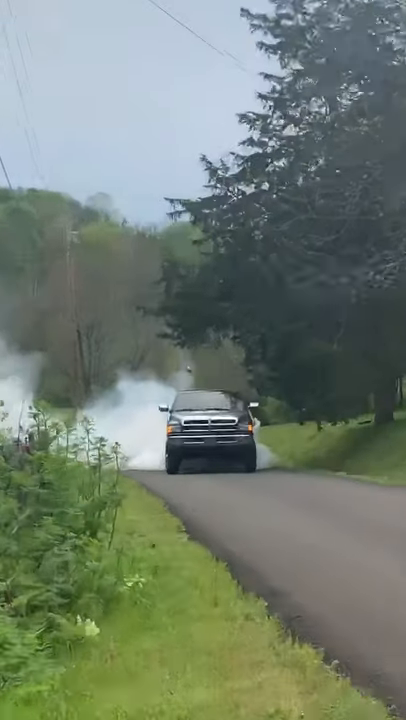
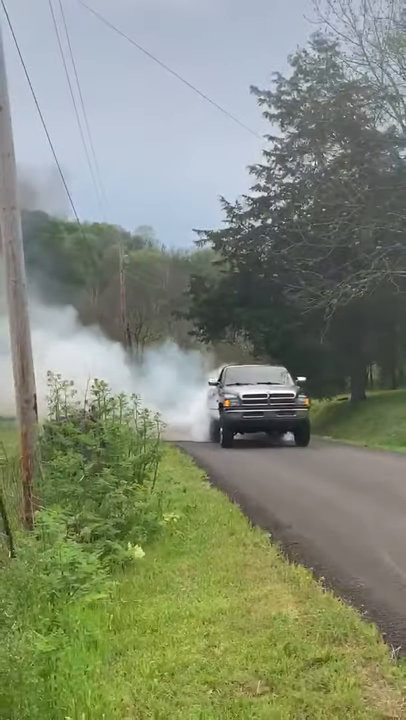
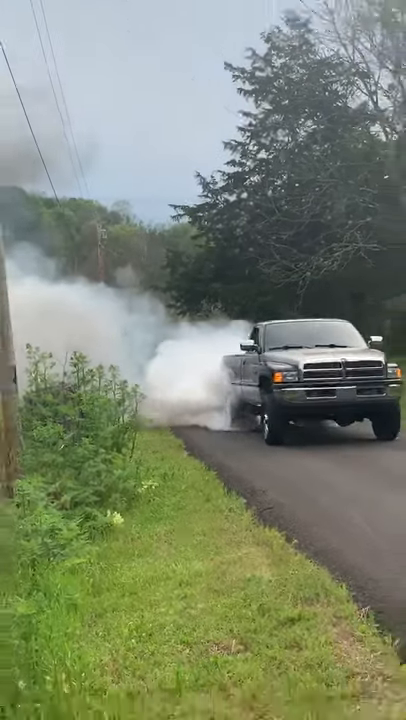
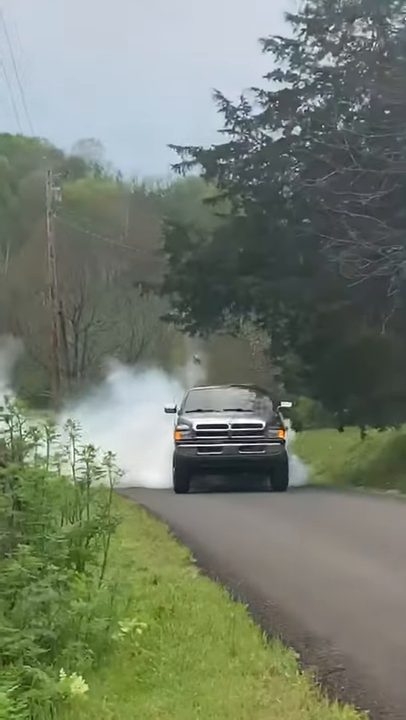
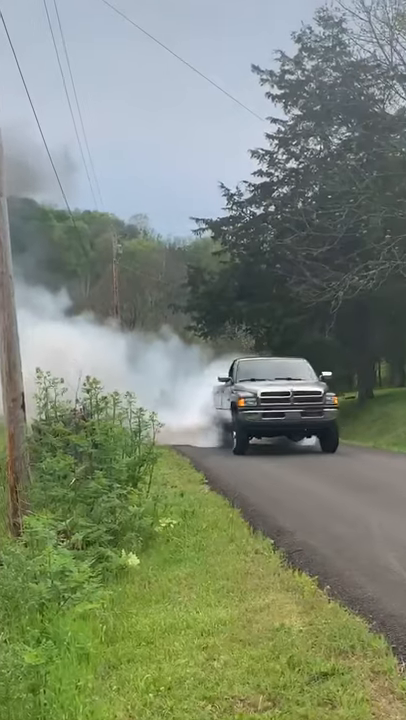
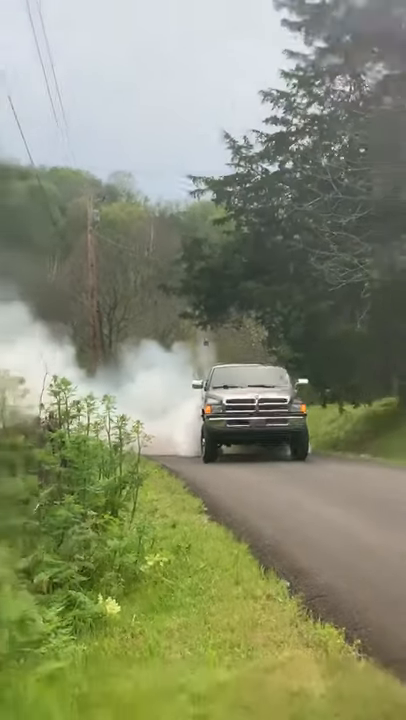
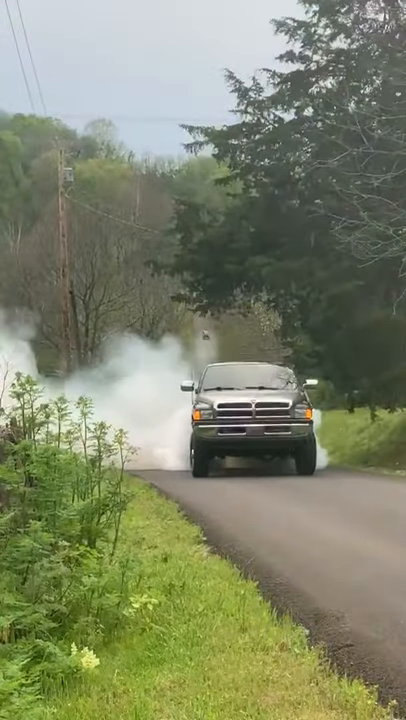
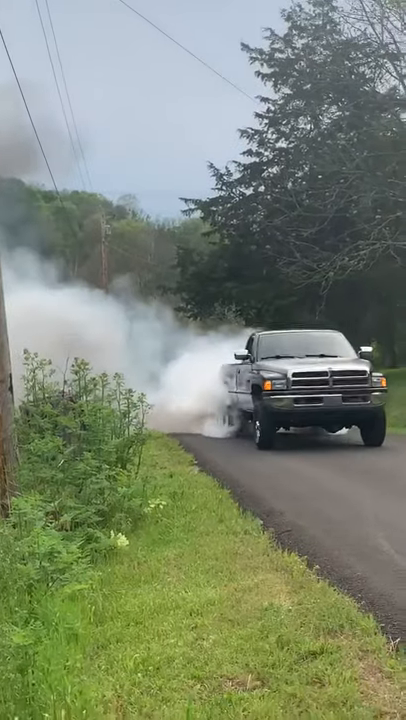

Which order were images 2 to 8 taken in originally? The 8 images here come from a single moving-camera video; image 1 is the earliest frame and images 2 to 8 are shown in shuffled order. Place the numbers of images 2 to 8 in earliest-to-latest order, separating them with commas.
4, 7, 6, 2, 5, 8, 3
